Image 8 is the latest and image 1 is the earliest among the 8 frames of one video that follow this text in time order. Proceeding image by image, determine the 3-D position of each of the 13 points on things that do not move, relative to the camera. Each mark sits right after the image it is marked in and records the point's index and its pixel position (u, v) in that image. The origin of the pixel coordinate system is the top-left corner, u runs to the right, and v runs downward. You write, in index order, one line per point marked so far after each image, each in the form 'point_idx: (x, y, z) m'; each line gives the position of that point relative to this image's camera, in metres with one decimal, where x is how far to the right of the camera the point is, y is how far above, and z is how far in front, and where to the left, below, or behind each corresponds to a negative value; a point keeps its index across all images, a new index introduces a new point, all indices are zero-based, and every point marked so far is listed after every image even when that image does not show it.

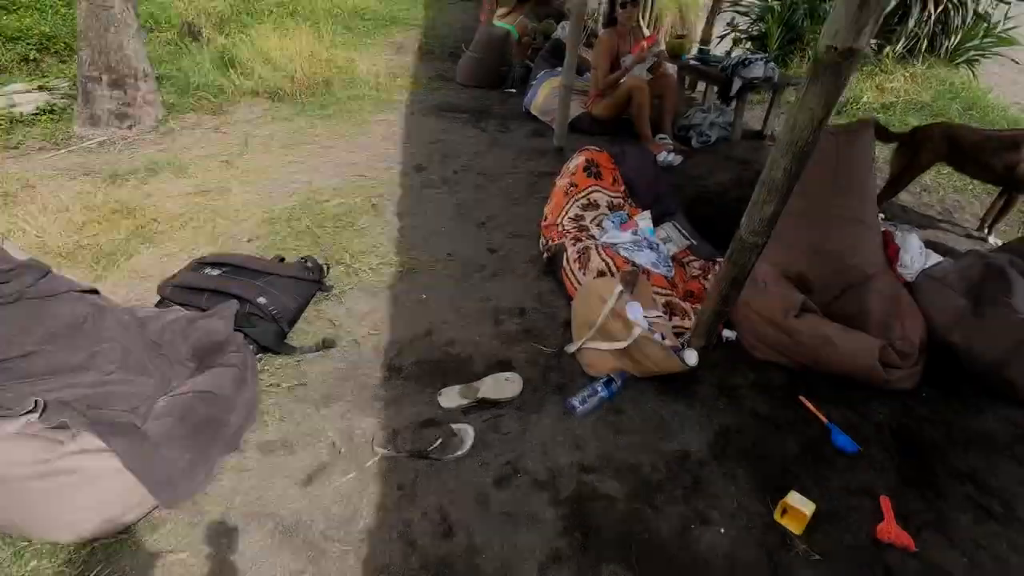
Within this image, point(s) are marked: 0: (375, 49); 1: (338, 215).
0: (-2.1, +3.7, +8.3) m
1: (-1.2, +0.5, +3.7) m
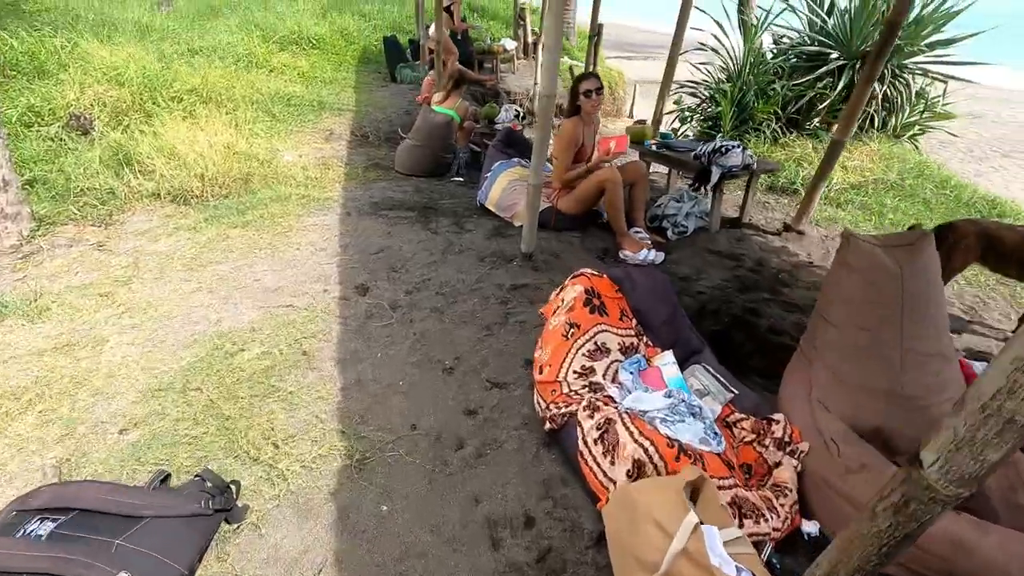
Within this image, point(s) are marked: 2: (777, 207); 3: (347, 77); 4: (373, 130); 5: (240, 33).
0: (-2.9, +2.1, +7.5) m
1: (-1.3, -0.4, +2.7) m
2: (+2.6, +0.8, +5.3) m
3: (-3.5, +4.5, +11.5) m
4: (-2.1, +2.4, +8.2) m
5: (-6.6, +6.1, +12.9) m
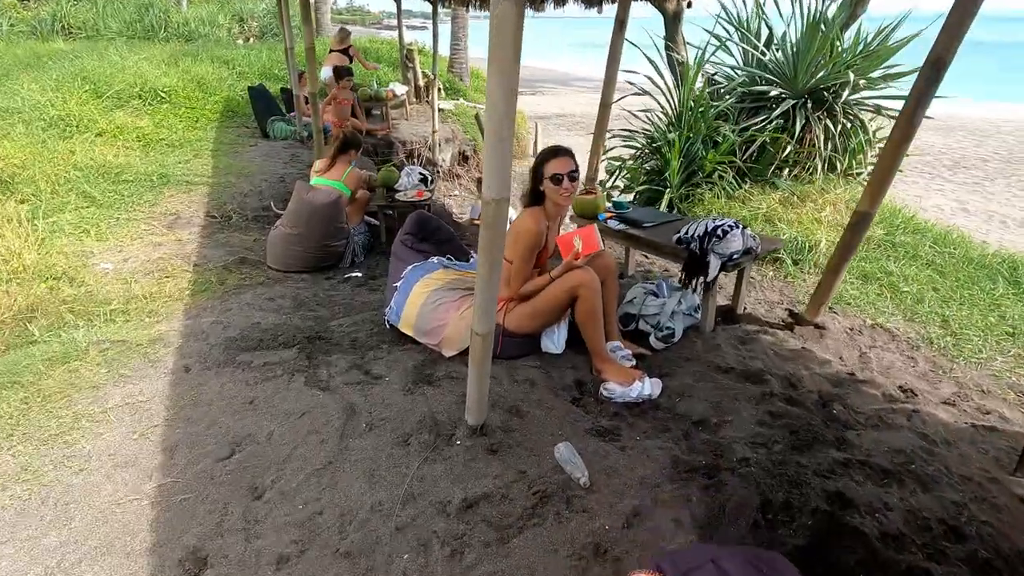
0: (-3.9, +0.6, +5.6) m
1: (-1.3, -1.4, +1.0) m
2: (+2.0, 0.0, +4.2) m
3: (-5.5, +2.7, +9.5) m
4: (-3.3, +1.0, +6.4) m
5: (-8.8, +3.9, +10.5) m
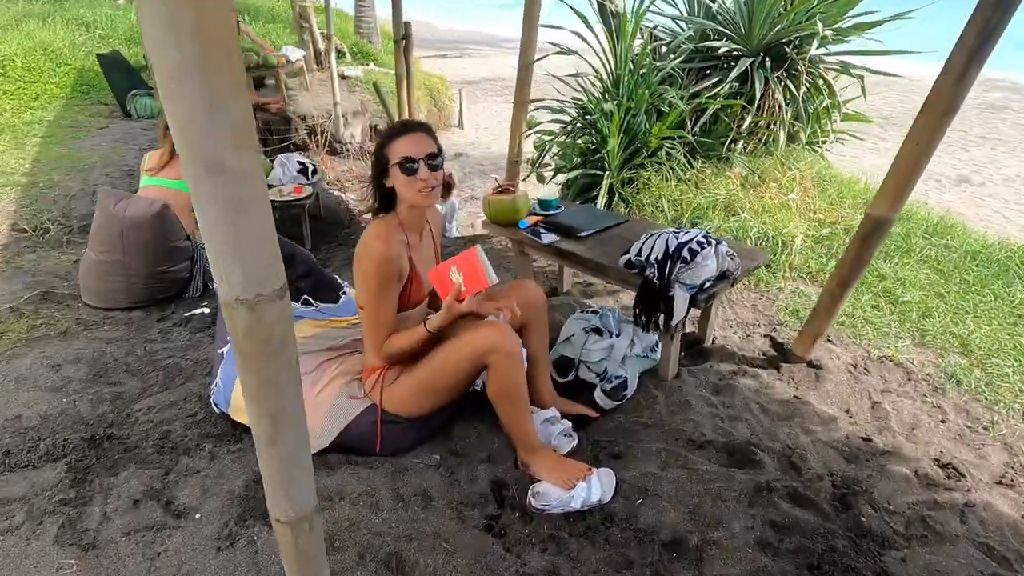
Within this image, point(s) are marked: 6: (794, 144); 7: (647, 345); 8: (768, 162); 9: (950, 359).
0: (-4.7, +0.2, +4.0) m
1: (-1.4, -1.9, -0.1) m
2: (+1.4, -0.1, +3.3) m
3: (-6.7, +2.4, +7.6) m
4: (-4.2, +0.7, +4.9) m
5: (-10.2, +3.4, +8.2) m
6: (+2.6, +1.3, +4.9) m
7: (+0.7, -0.3, +2.8) m
8: (+2.2, +1.1, +4.6) m
9: (+2.2, -0.4, +2.7) m
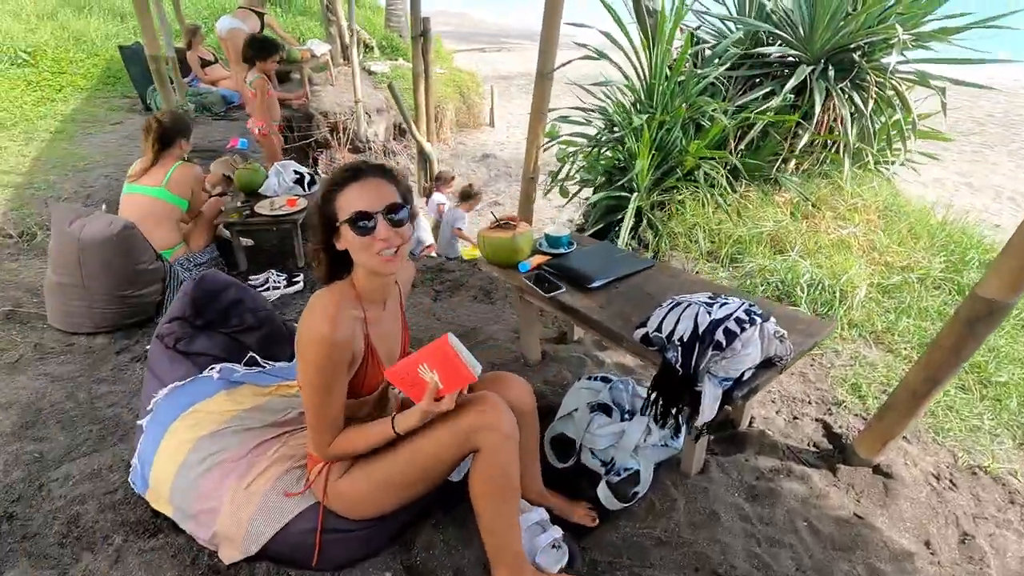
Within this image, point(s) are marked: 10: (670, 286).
0: (-4.6, +0.2, +3.8) m
1: (-1.7, -2.1, -0.5) m
2: (+1.4, -0.4, +2.7) m
3: (-6.4, +2.5, +7.5) m
4: (-4.0, +0.6, +4.6) m
5: (-9.8, +3.6, +8.2) m
6: (+2.7, +0.9, +4.2) m
7: (+0.6, -0.6, +2.2) m
8: (+2.3, +0.7, +4.0) m
9: (+2.1, -0.7, +2.1) m
10: (+0.7, 0.0, +2.4) m
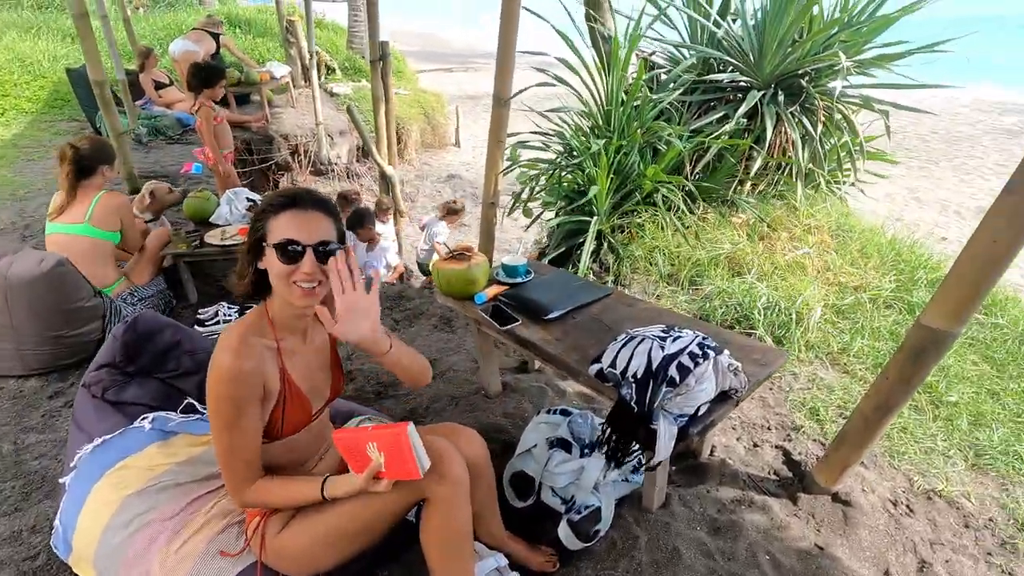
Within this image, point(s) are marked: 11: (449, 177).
0: (-4.9, -0.1, +3.5) m
1: (-1.7, -2.2, -0.7) m
2: (+1.2, -0.5, +2.7) m
3: (-6.9, +2.0, +7.2) m
4: (-4.4, +0.3, +4.4) m
5: (-10.4, +3.1, +7.7) m
6: (+2.4, +0.8, +4.3) m
7: (+0.5, -0.7, +2.2) m
8: (+2.0, +0.6, +4.0) m
9: (+2.0, -0.8, +2.1) m
10: (+0.5, -0.1, +2.4) m
11: (-1.1, +1.9, +9.0) m
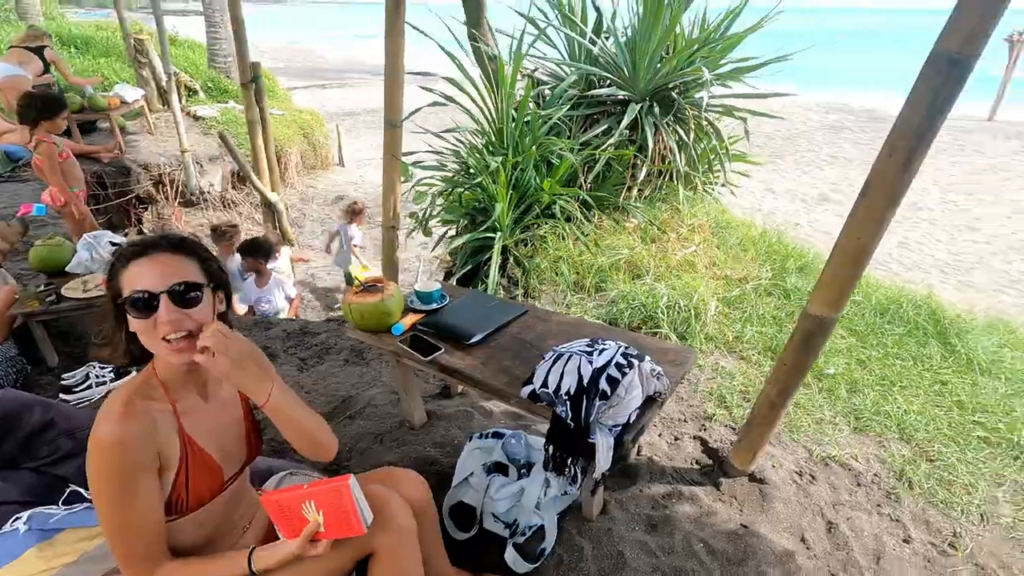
0: (-5.3, -0.8, +2.5) m
1: (-1.2, -2.4, -1.0) m
2: (+0.8, -0.5, +2.9) m
3: (-8.2, +1.1, +5.7) m
4: (-5.0, -0.3, +3.5) m
5: (-11.8, +1.8, +5.7) m
6: (+1.5, +0.9, +4.6) m
7: (+0.2, -0.8, +2.2) m
8: (+1.2, +0.6, +4.3) m
9: (+1.7, -0.7, +2.4) m
10: (+0.2, -0.2, +2.5) m
11: (-2.8, +1.4, +8.6) m
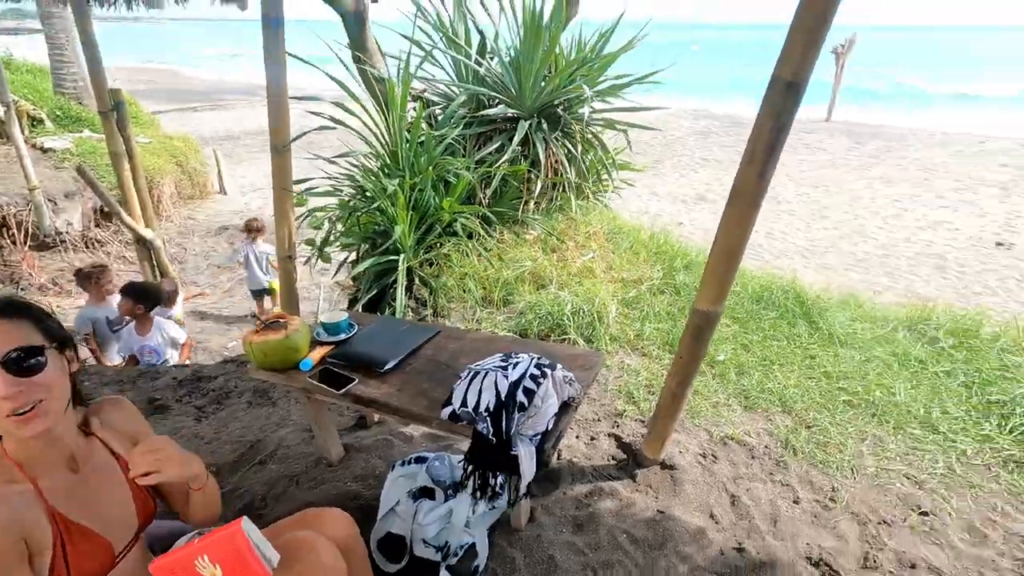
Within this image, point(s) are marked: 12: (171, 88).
0: (-5.6, -1.3, +1.5) m
1: (-0.8, -2.5, -1.2) m
2: (+0.3, -0.6, +3.0) m
3: (-9.1, +0.1, +4.3) m
4: (-5.5, -0.9, +2.6) m
5: (-12.7, +0.5, +3.6) m
6: (+0.6, +0.8, +4.9) m
7: (-0.1, -0.8, +2.3) m
8: (+0.4, +0.5, +4.5) m
9: (+1.3, -0.7, +2.7) m
10: (-0.2, -0.3, +2.5) m
11: (-4.4, +0.9, +8.1) m
12: (-11.9, +6.9, +18.7) m
